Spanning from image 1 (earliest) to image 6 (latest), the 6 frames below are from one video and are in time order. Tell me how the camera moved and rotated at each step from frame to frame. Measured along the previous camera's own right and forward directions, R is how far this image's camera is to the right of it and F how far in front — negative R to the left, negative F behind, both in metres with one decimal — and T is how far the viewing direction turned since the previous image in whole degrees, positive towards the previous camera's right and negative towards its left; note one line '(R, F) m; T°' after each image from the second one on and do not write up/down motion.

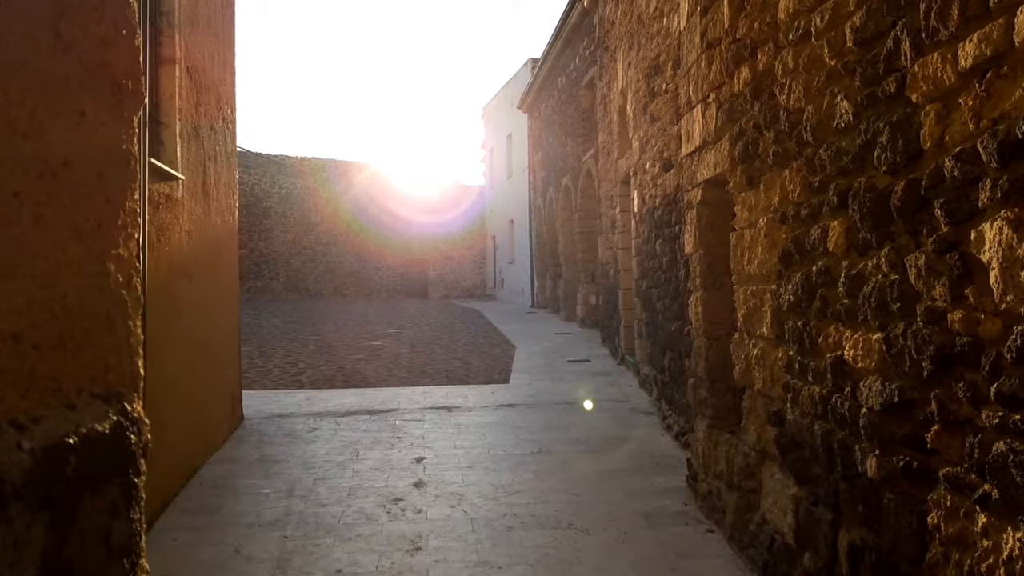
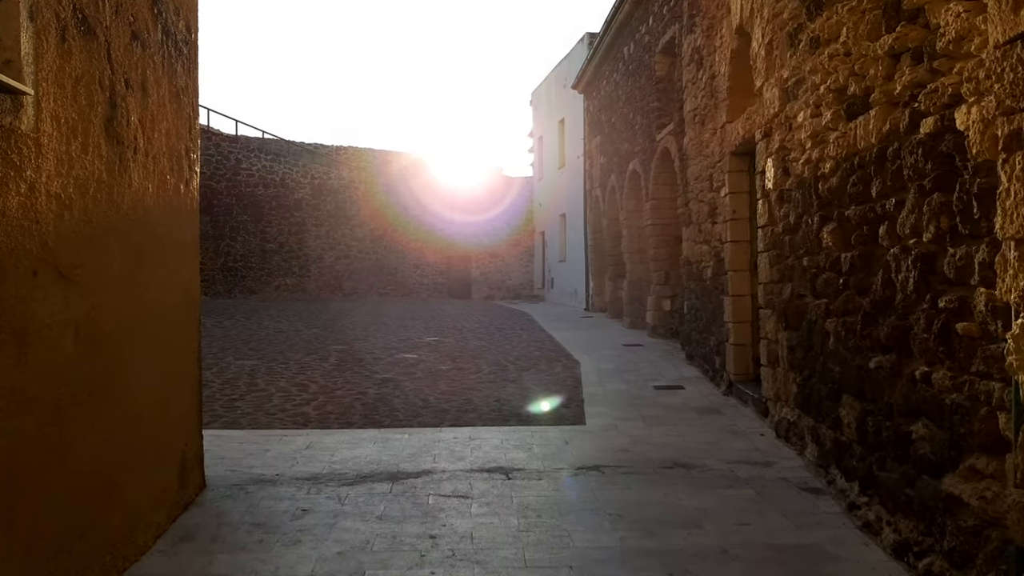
(-0.2, +1.9) m; -3°
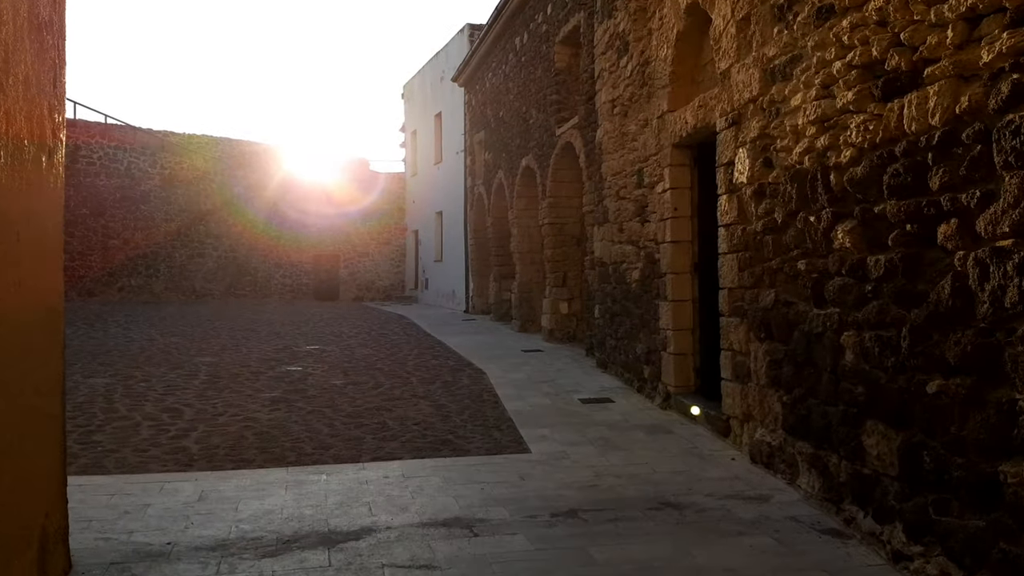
(-0.4, +0.8) m; +10°
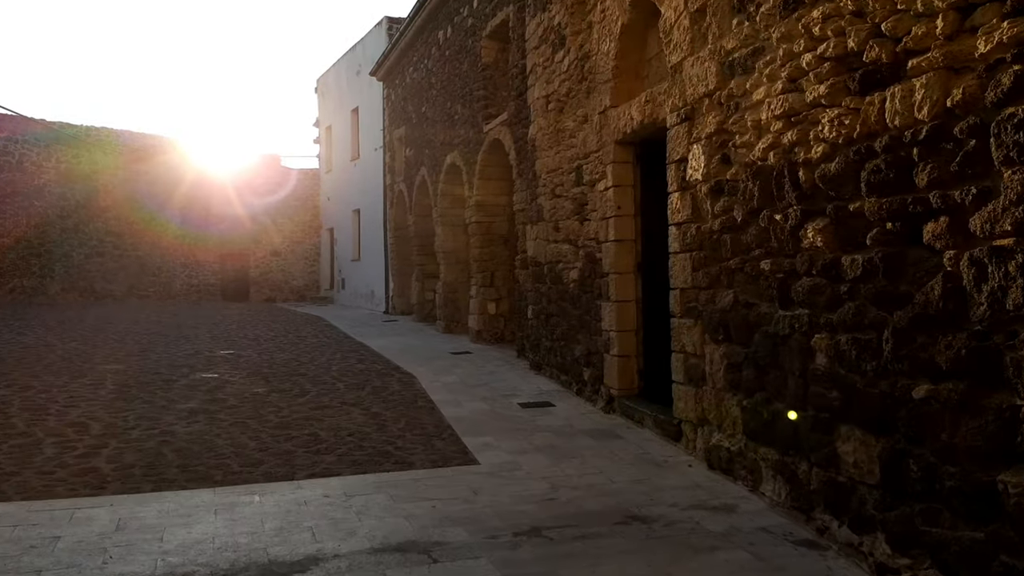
(-0.2, +0.3) m; +6°
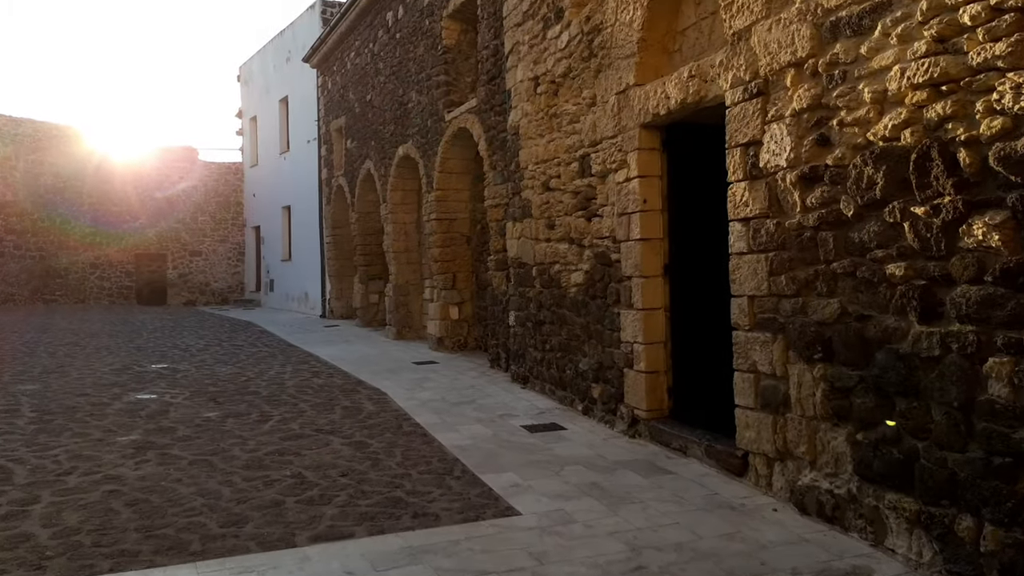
(-0.5, +0.8) m; +6°
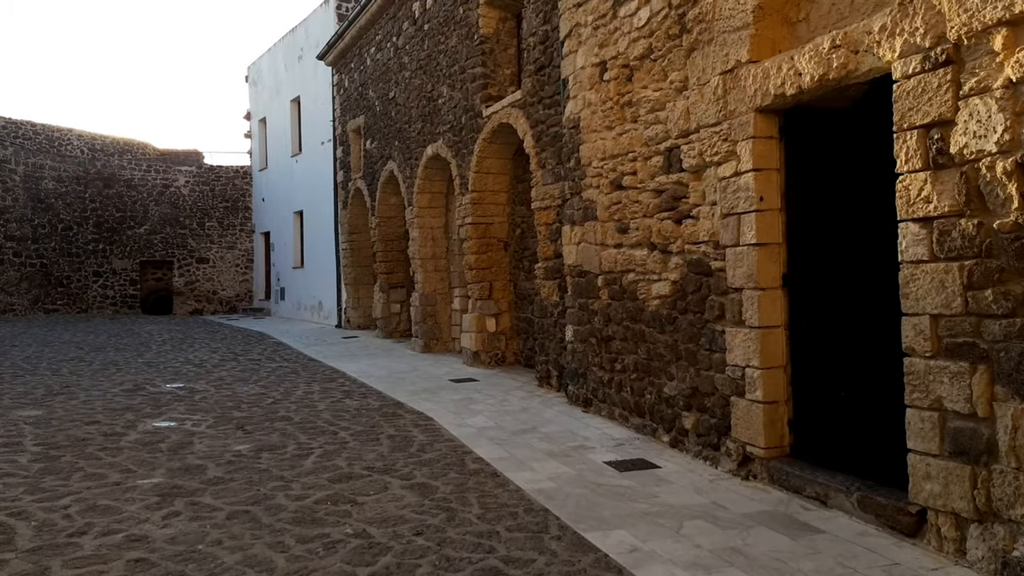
(-0.4, +0.7) m; 0°
